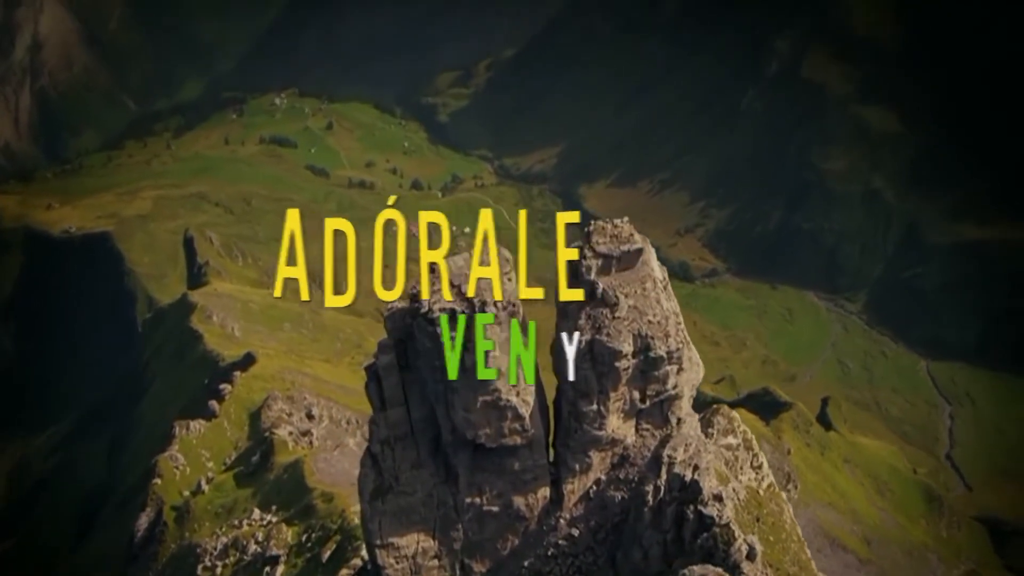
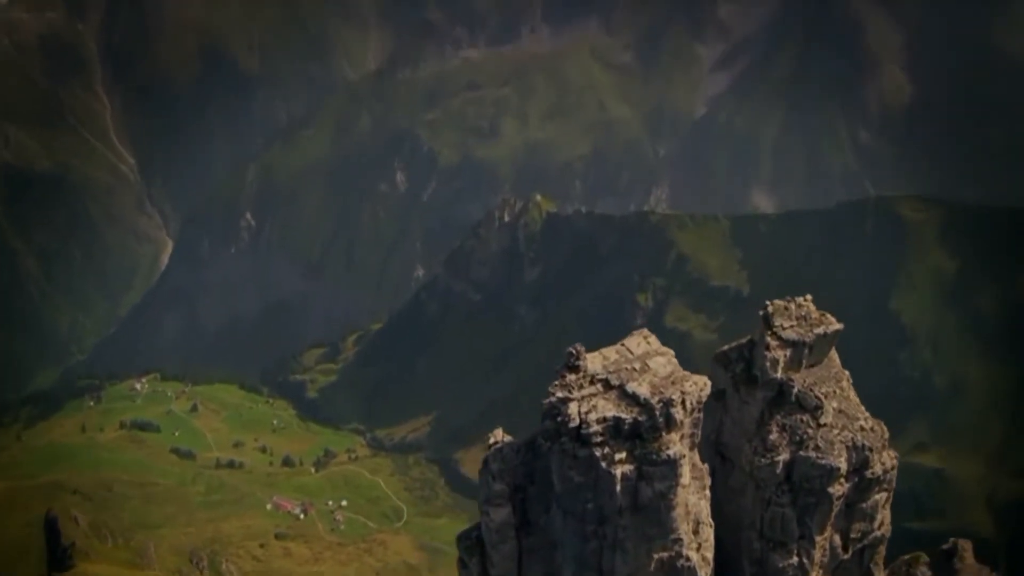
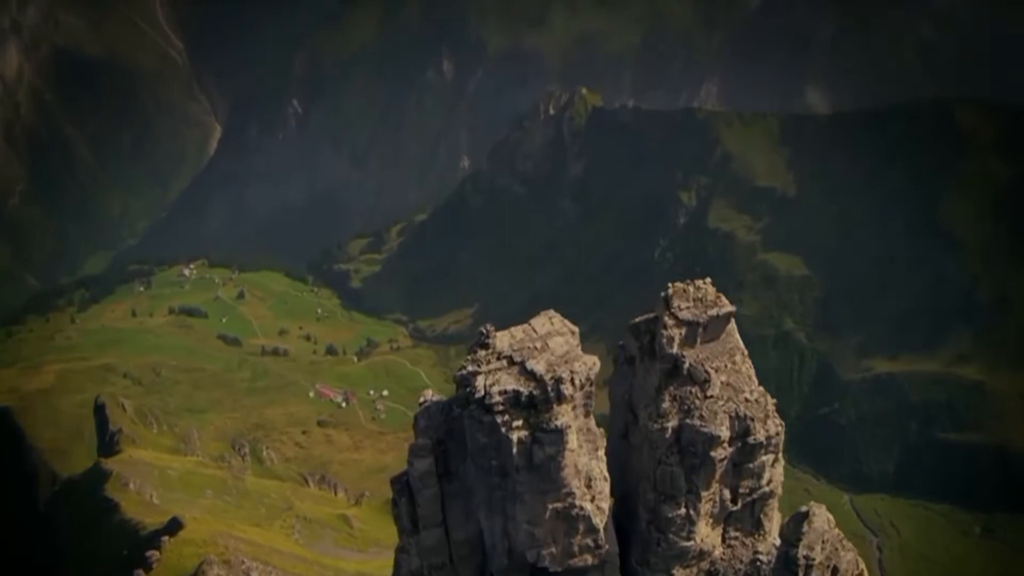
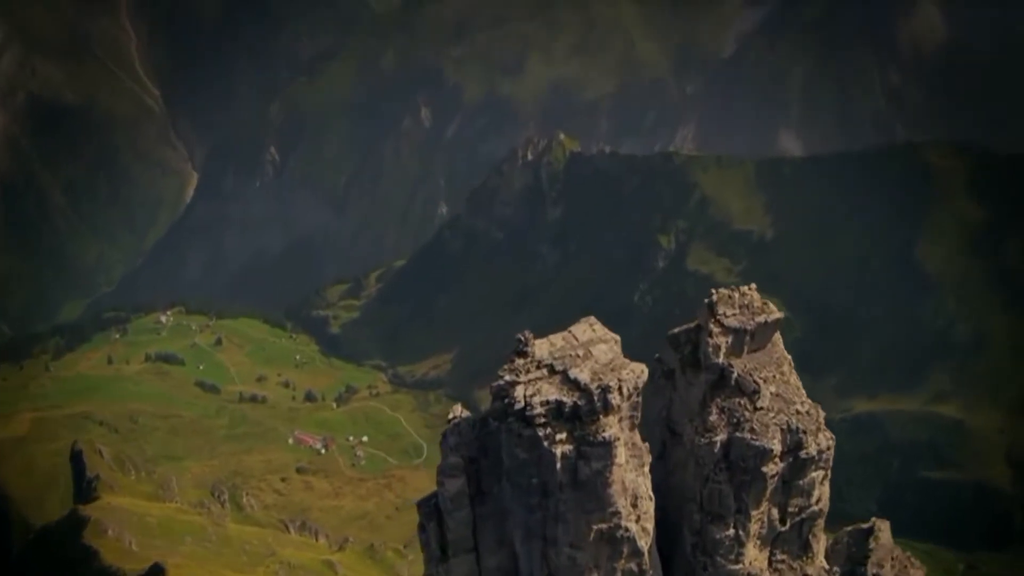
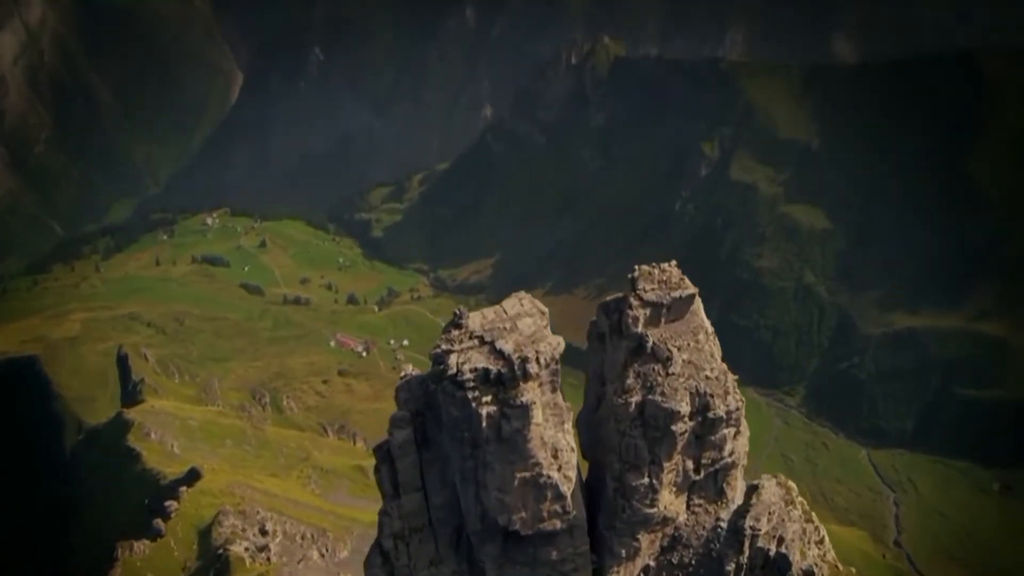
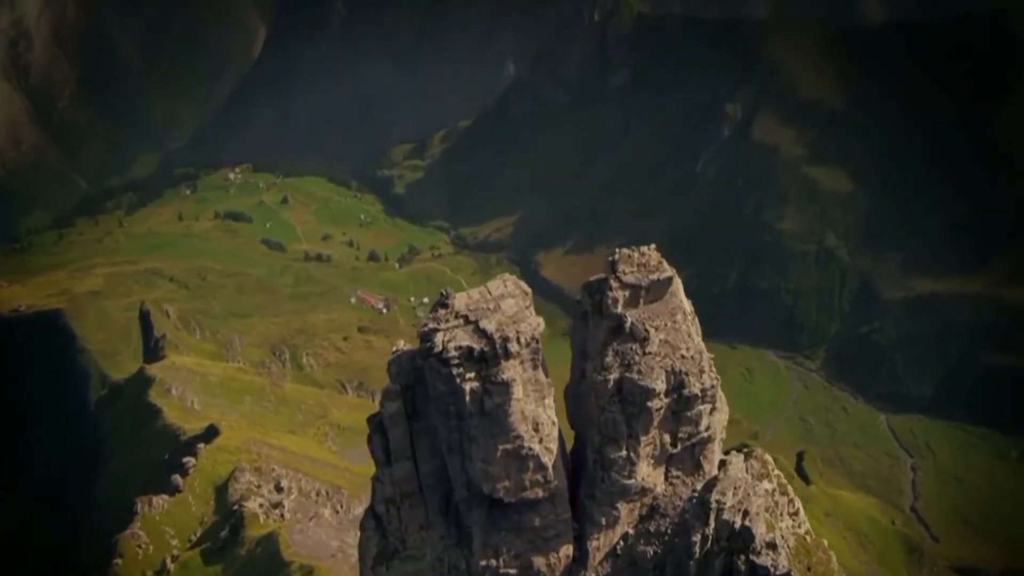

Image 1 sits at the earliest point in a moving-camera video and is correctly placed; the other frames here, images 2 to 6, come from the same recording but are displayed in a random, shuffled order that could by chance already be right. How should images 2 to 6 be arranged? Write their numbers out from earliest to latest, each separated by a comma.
6, 5, 3, 4, 2
